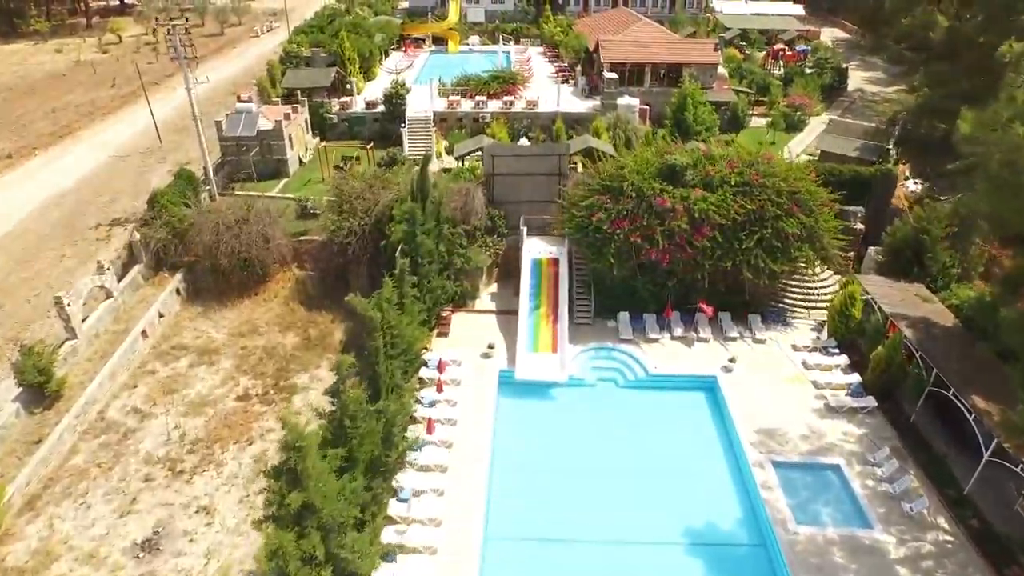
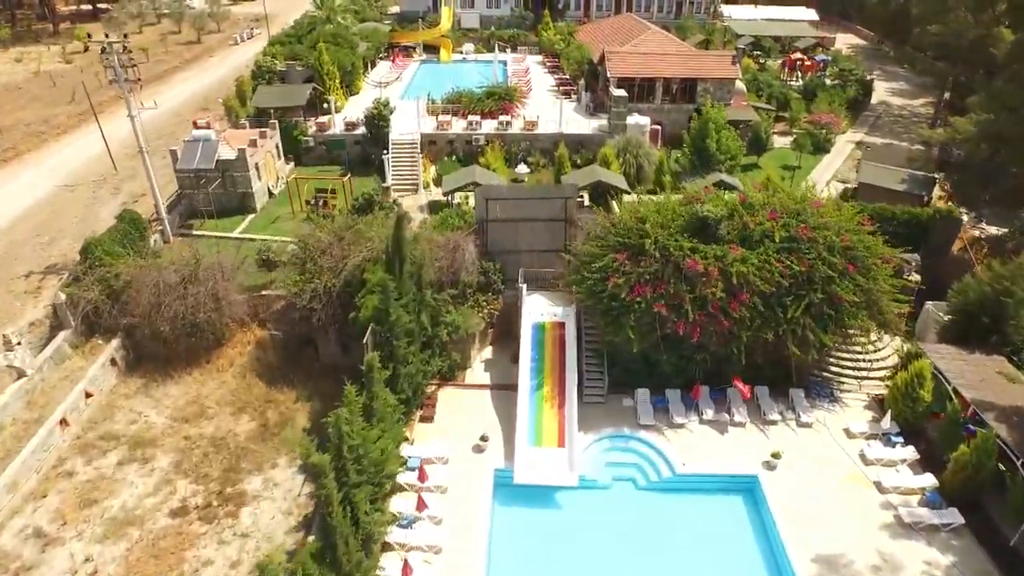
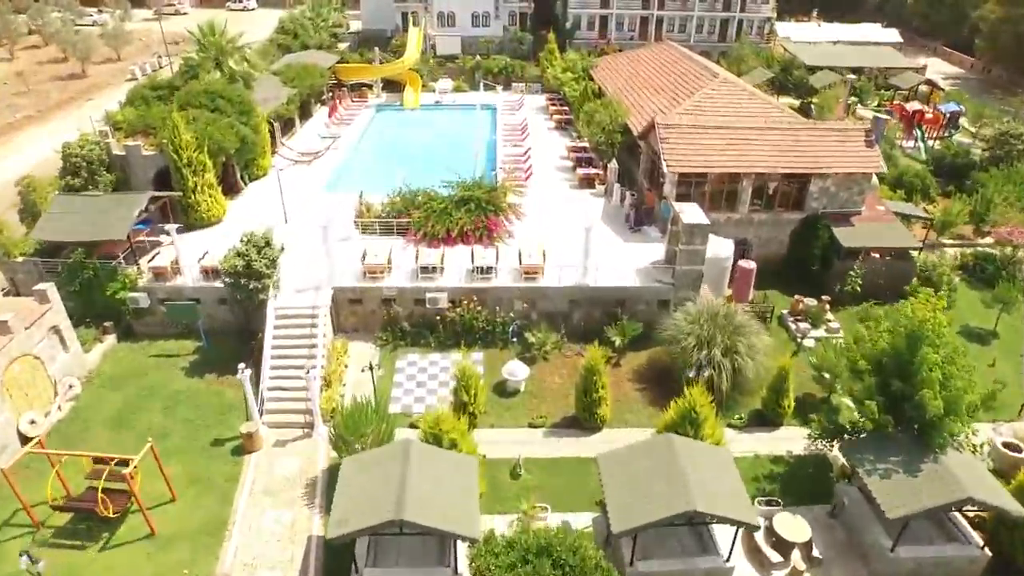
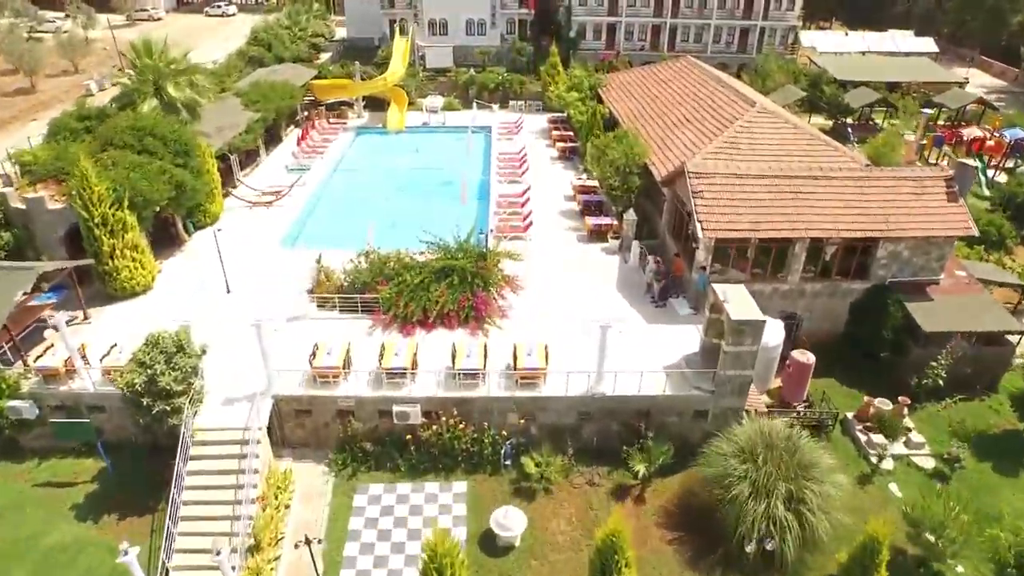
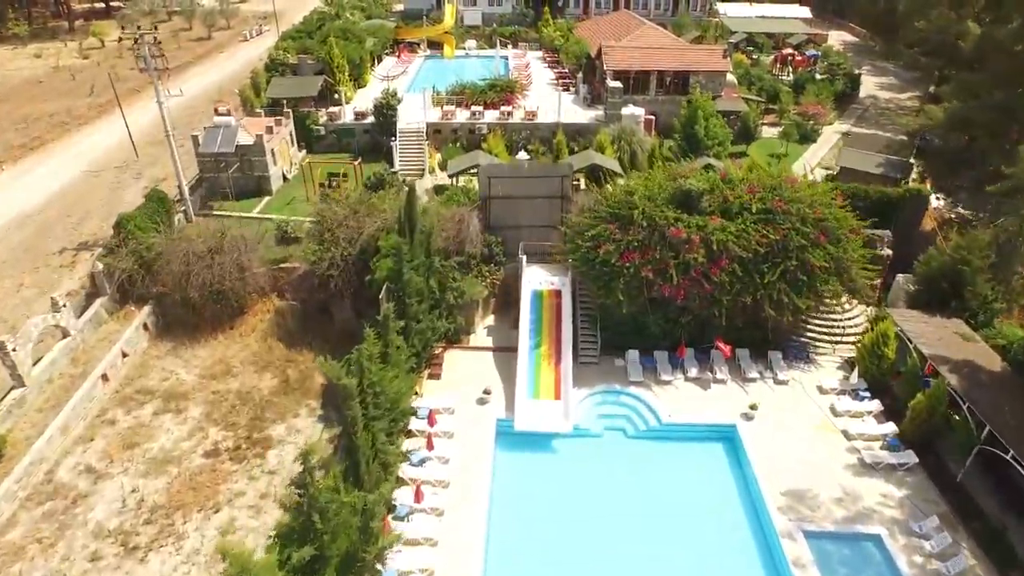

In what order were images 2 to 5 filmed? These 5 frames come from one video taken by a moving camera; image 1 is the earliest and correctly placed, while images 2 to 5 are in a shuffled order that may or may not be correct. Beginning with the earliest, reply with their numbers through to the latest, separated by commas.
5, 2, 3, 4
